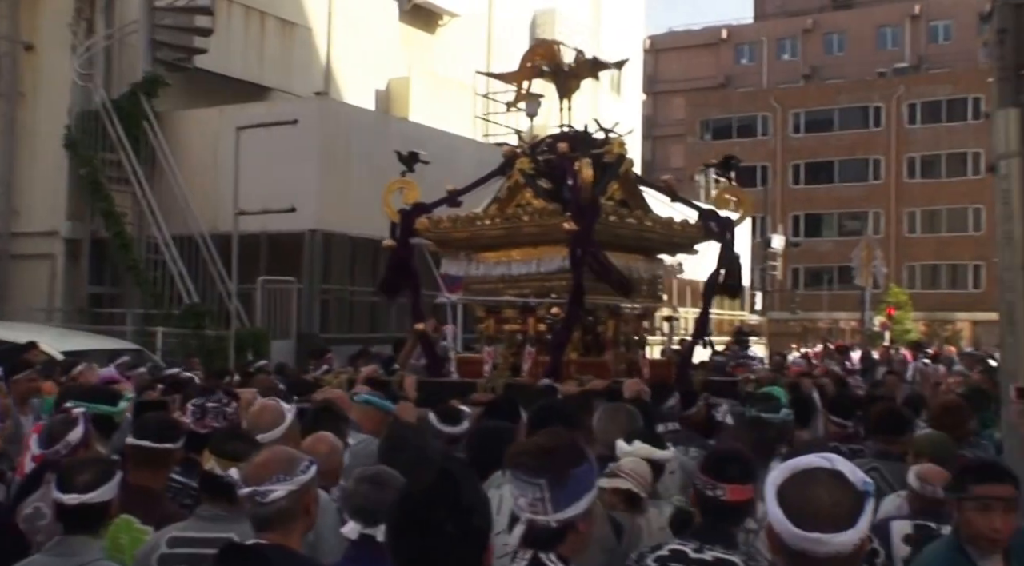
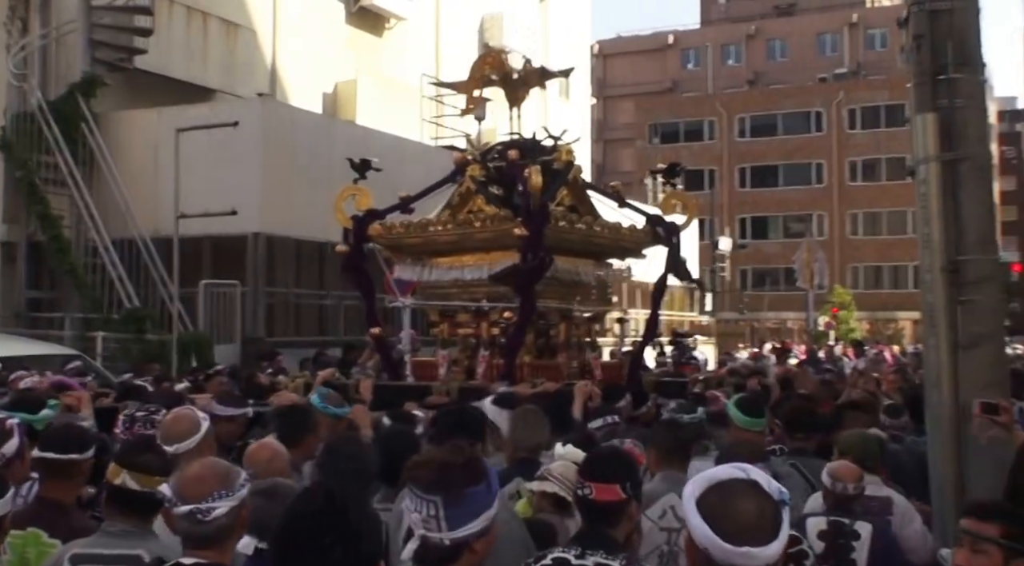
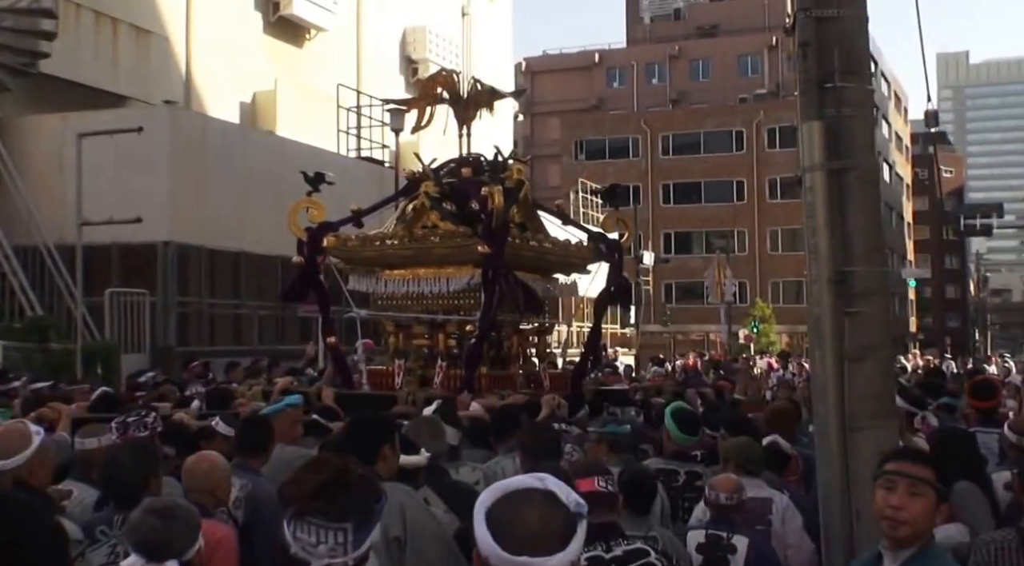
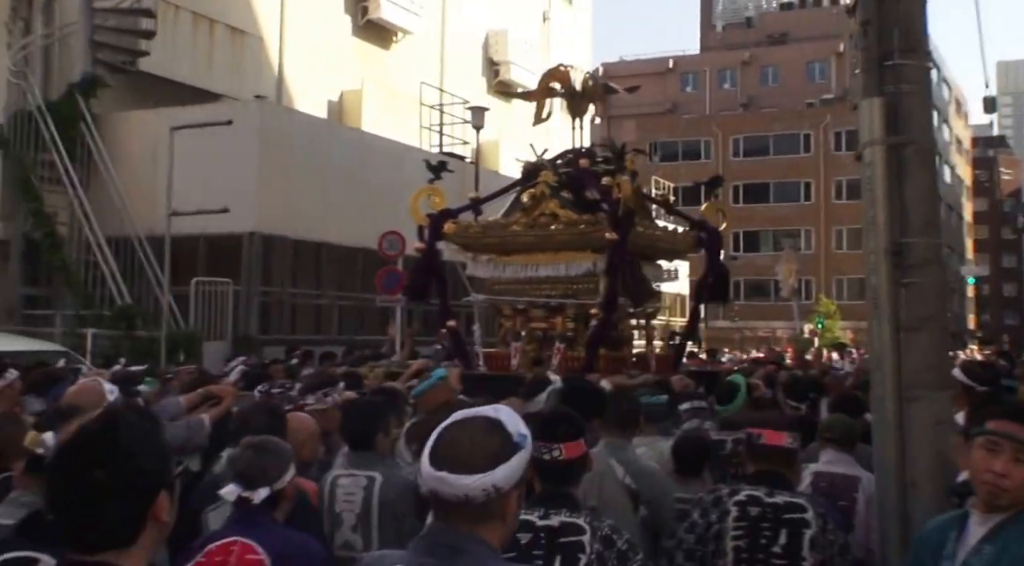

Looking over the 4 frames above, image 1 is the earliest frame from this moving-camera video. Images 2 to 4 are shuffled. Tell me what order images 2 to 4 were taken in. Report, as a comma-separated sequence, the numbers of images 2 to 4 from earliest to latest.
2, 3, 4
